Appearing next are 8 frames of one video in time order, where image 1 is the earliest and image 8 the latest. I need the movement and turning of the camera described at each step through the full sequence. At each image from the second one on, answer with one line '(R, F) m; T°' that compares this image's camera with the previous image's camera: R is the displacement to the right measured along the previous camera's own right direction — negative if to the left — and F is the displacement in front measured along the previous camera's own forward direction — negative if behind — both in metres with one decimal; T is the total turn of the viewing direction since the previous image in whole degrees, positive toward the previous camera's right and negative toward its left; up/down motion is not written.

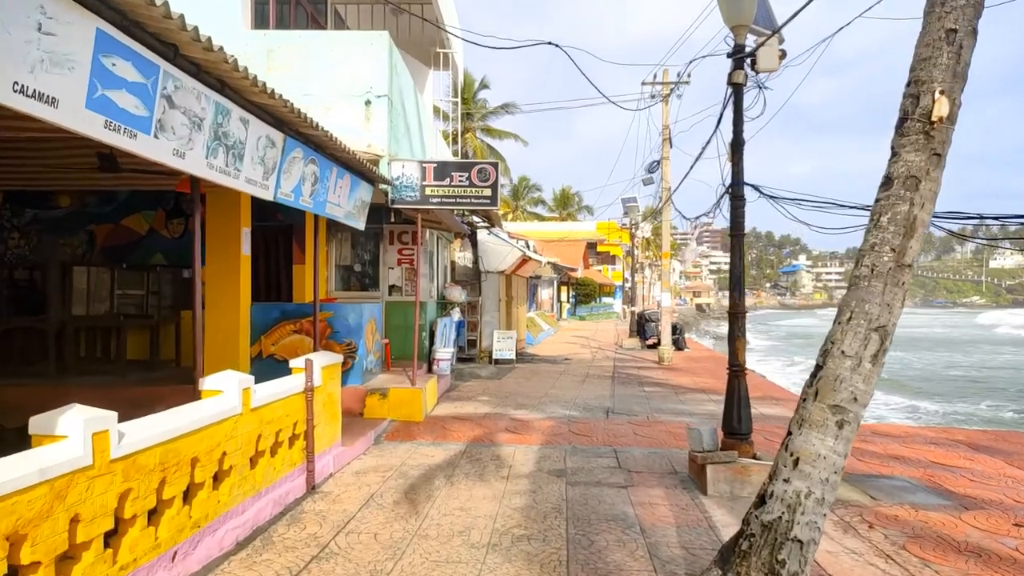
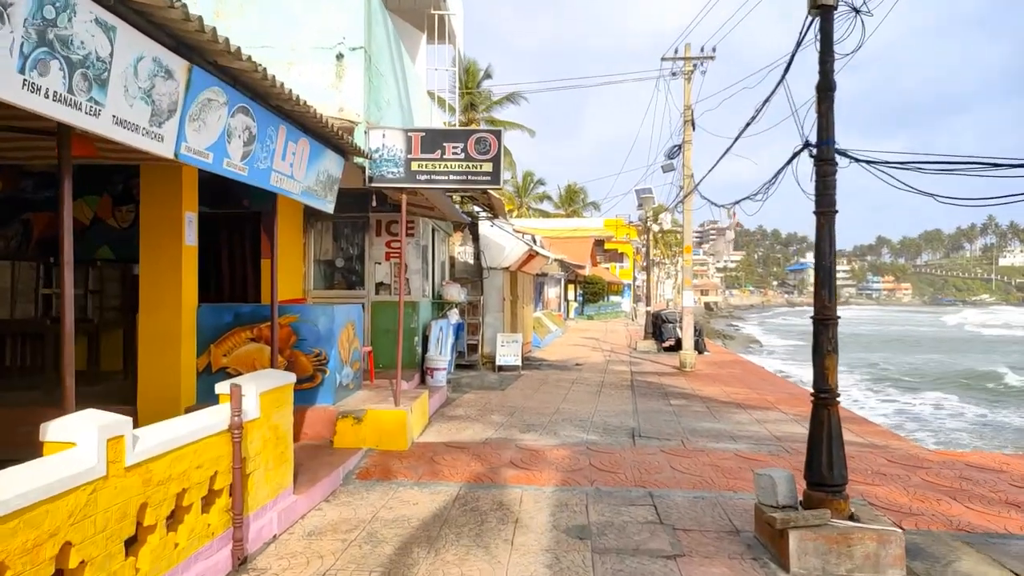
(0.0, +1.7) m; 0°
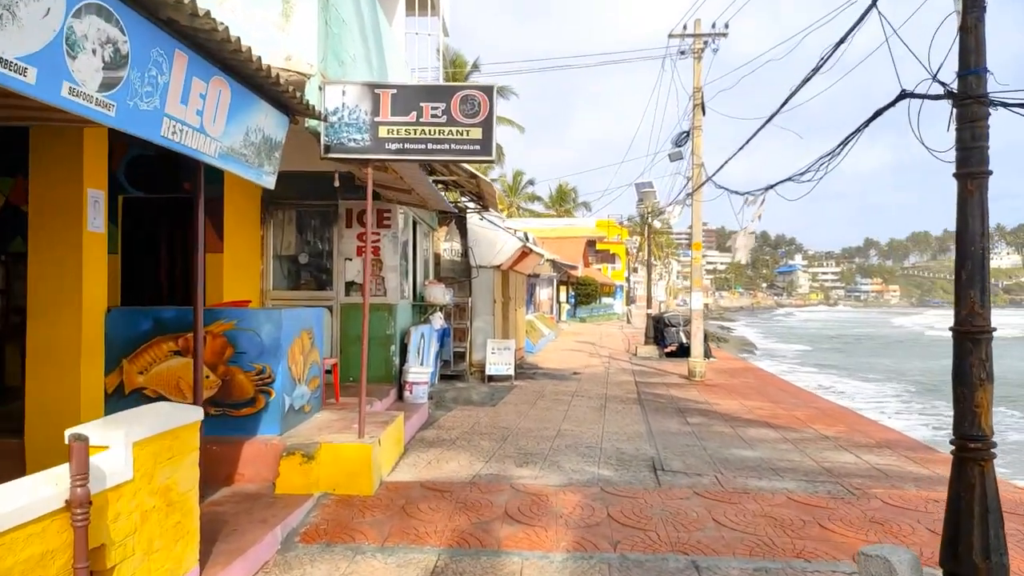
(0.0, +1.5) m; +1°
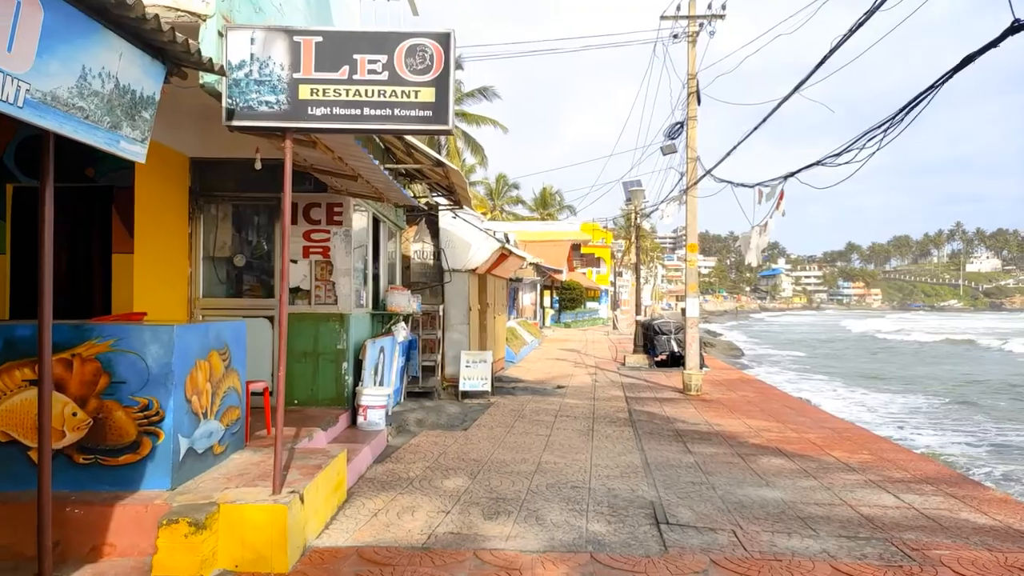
(+0.1, +1.3) m; +1°
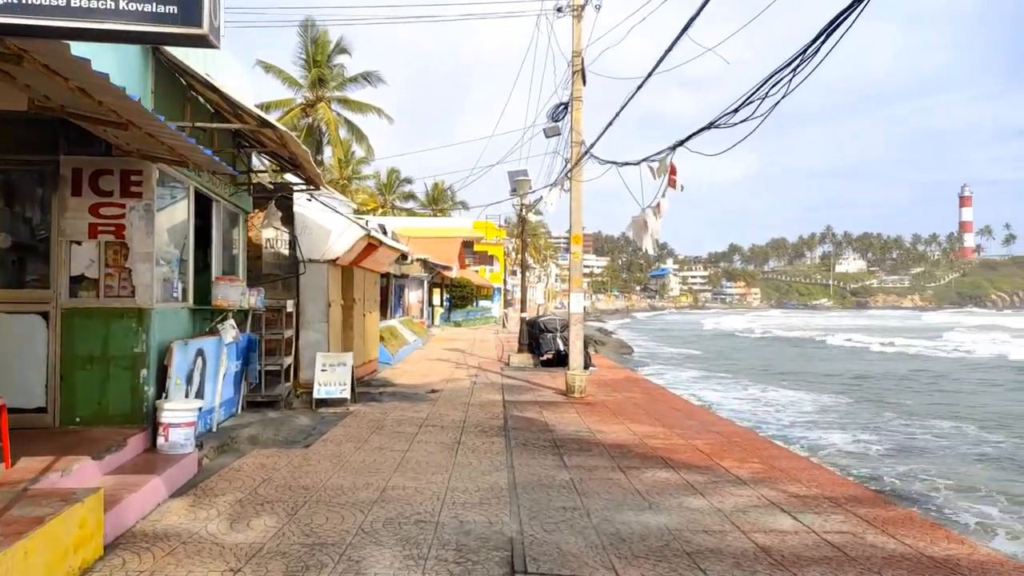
(+0.4, +1.2) m; +8°
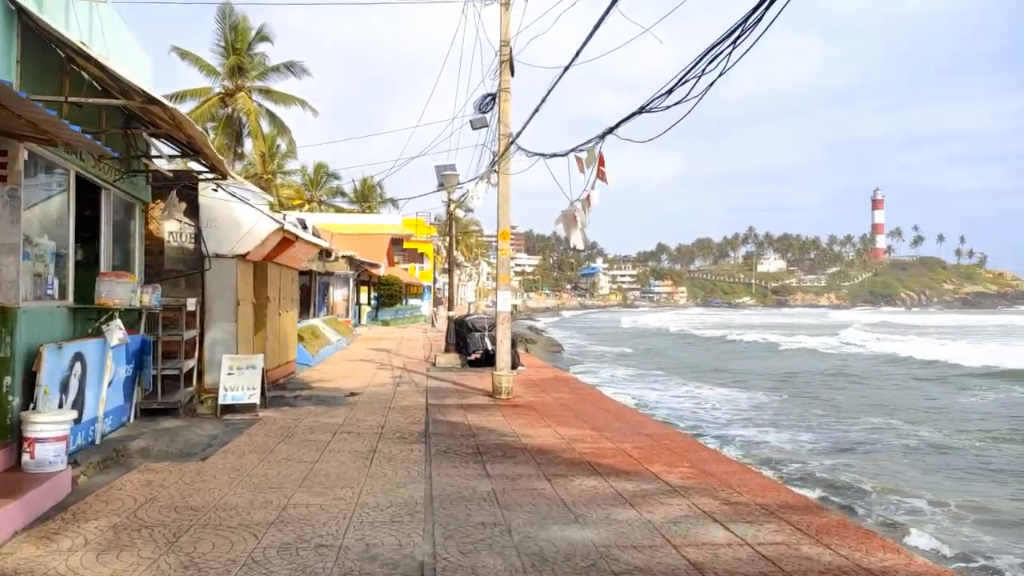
(+0.1, +0.5) m; +5°
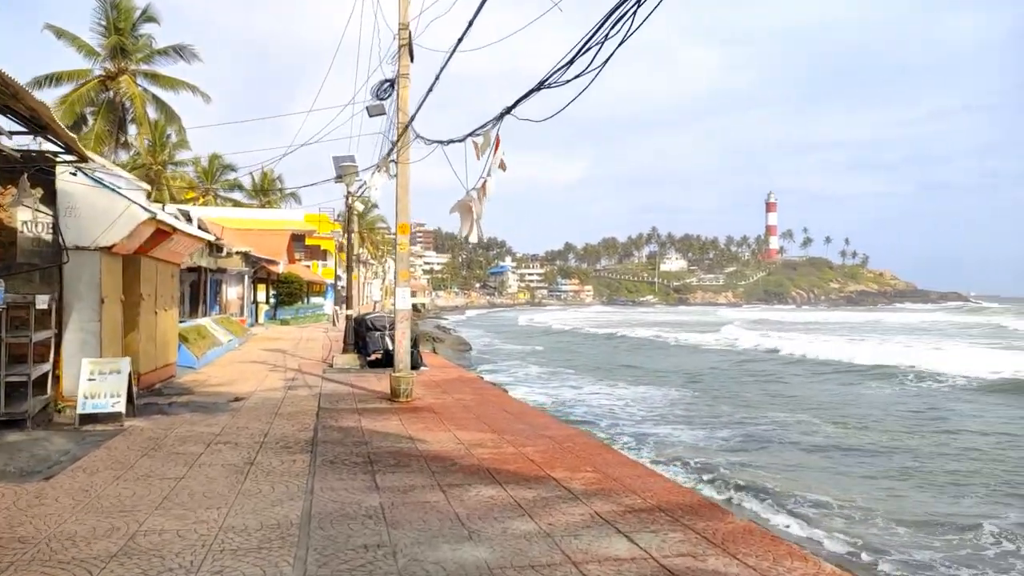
(+0.1, +0.5) m; +7°
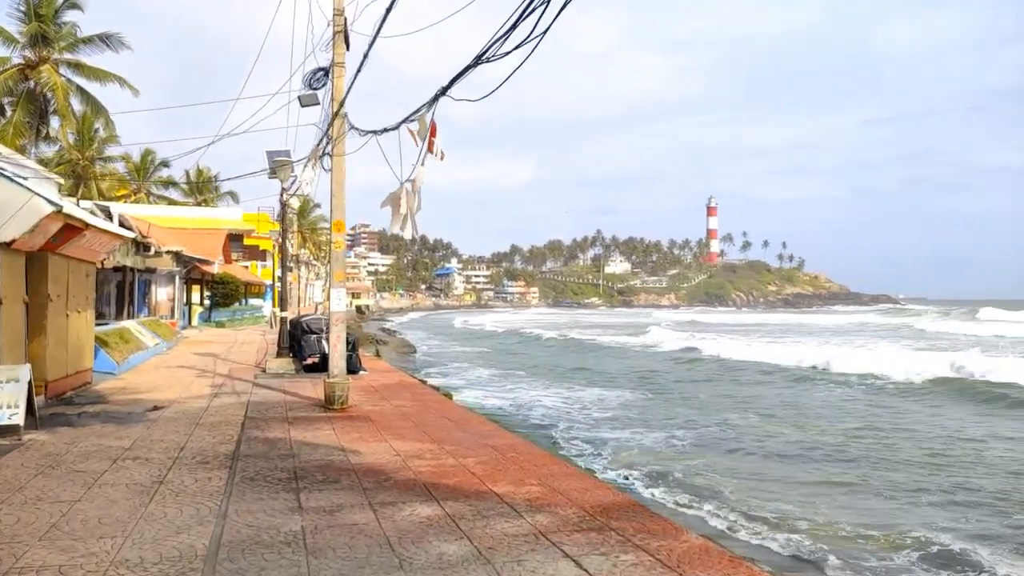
(+0.1, +0.5) m; +4°
